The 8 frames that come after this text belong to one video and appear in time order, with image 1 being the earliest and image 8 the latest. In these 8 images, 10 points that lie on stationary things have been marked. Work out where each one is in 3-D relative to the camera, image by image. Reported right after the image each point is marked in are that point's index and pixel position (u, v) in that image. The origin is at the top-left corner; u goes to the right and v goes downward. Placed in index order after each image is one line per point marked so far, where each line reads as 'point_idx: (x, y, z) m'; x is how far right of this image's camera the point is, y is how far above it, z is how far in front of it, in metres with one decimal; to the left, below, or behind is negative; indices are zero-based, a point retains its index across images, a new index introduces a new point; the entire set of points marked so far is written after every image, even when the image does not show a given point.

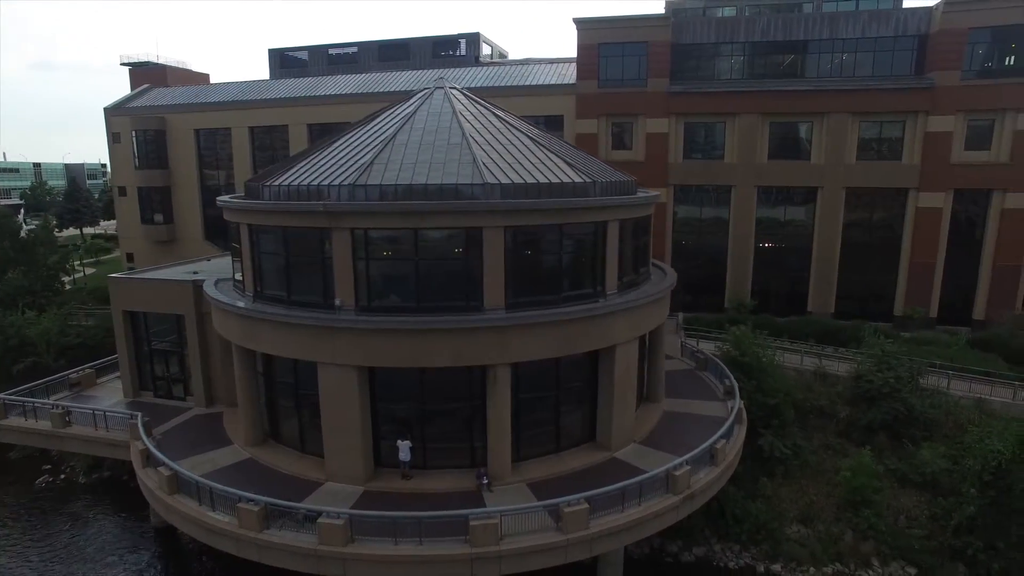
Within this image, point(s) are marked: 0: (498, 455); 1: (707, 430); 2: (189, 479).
0: (-0.3, -4.6, +16.3) m
1: (+6.6, -4.9, +20.0) m
2: (-8.2, -4.9, +15.0) m
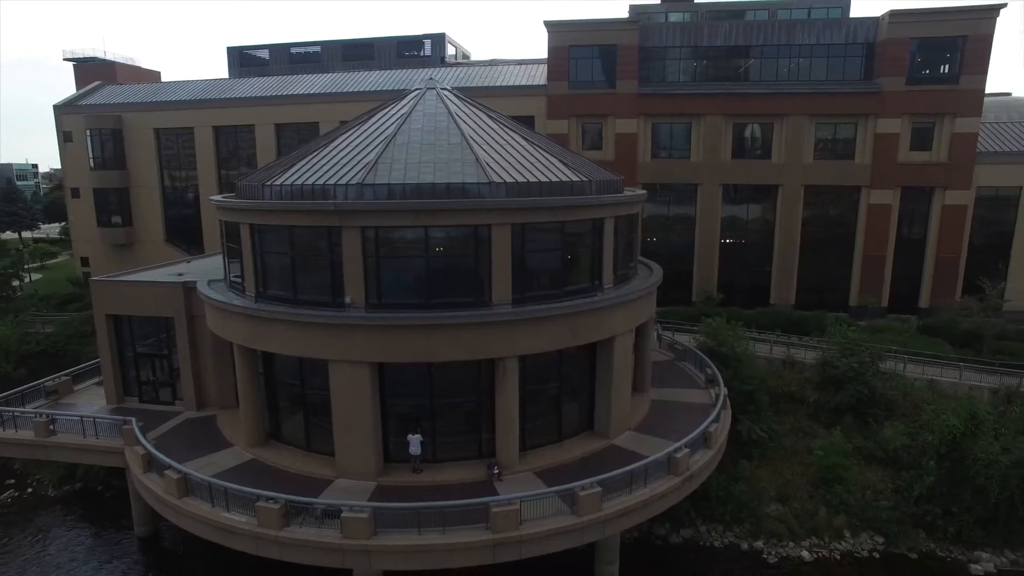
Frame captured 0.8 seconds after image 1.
0: (-0.1, -4.5, +16.8) m
1: (+6.6, -4.6, +21.0) m
2: (-7.9, -4.9, +14.9) m
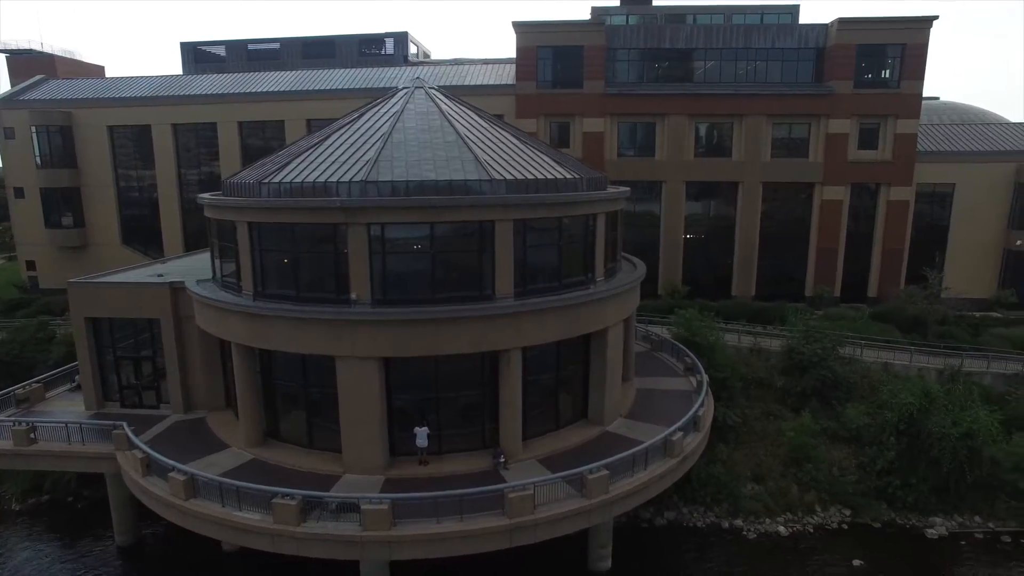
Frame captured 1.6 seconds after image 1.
0: (0.0, -4.3, +17.2) m
1: (+6.3, -4.3, +22.0) m
2: (-7.6, -4.8, +14.8) m
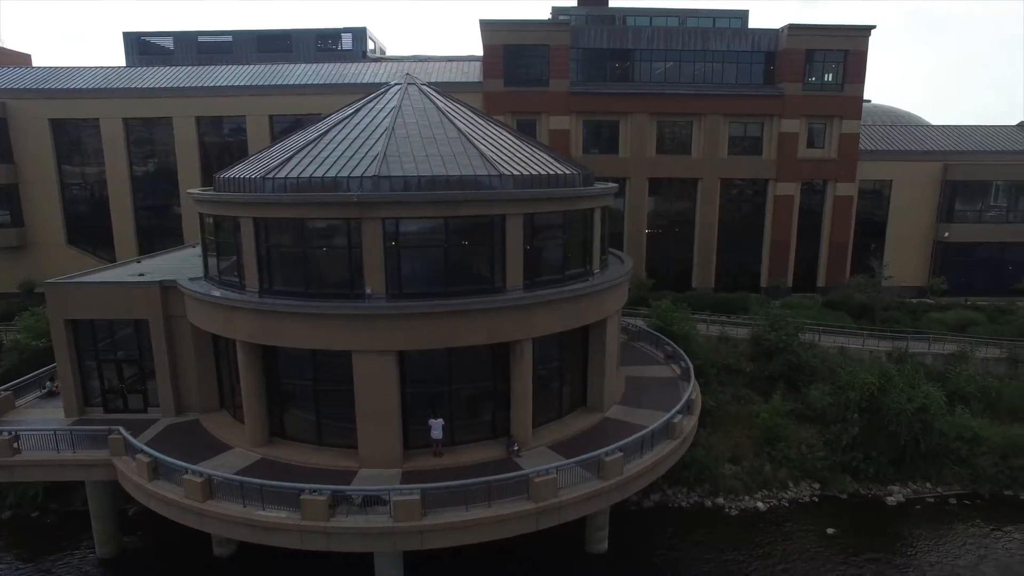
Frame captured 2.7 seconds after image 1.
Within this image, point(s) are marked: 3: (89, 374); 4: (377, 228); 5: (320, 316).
0: (+0.3, -4.1, +17.7) m
1: (+6.1, -4.0, +23.1) m
2: (-7.0, -4.8, +14.5) m
3: (-14.2, -2.9, +19.8) m
4: (-3.6, +1.6, +15.9) m
5: (-5.2, -0.8, +16.1) m
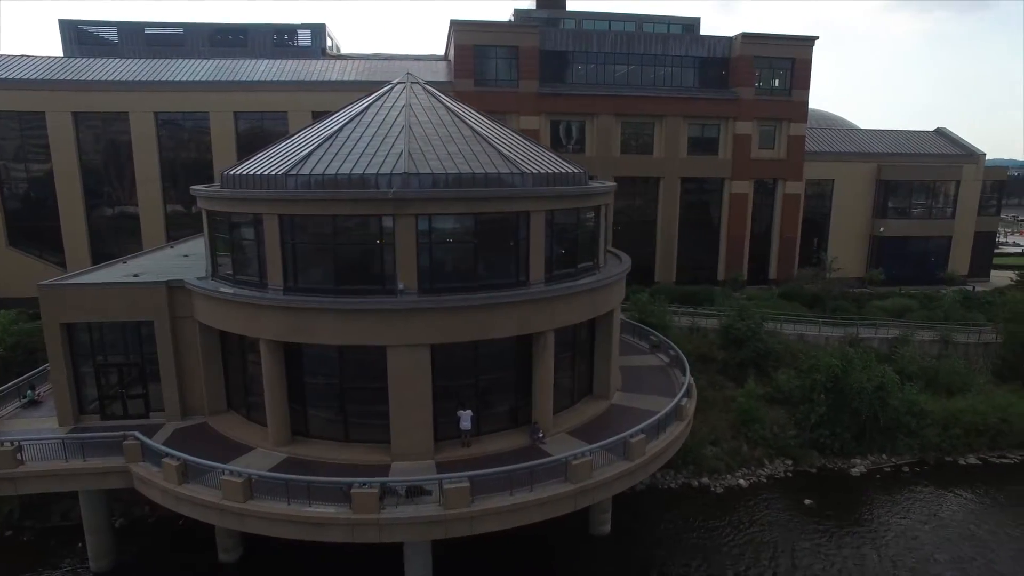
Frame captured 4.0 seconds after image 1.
0: (+1.0, -3.9, +18.4) m
1: (+6.2, -3.7, +24.3) m
2: (-5.9, -4.7, +14.4) m
3: (-13.7, -2.9, +18.9) m
4: (-2.8, +1.7, +16.1) m
5: (-4.4, -0.7, +16.2) m
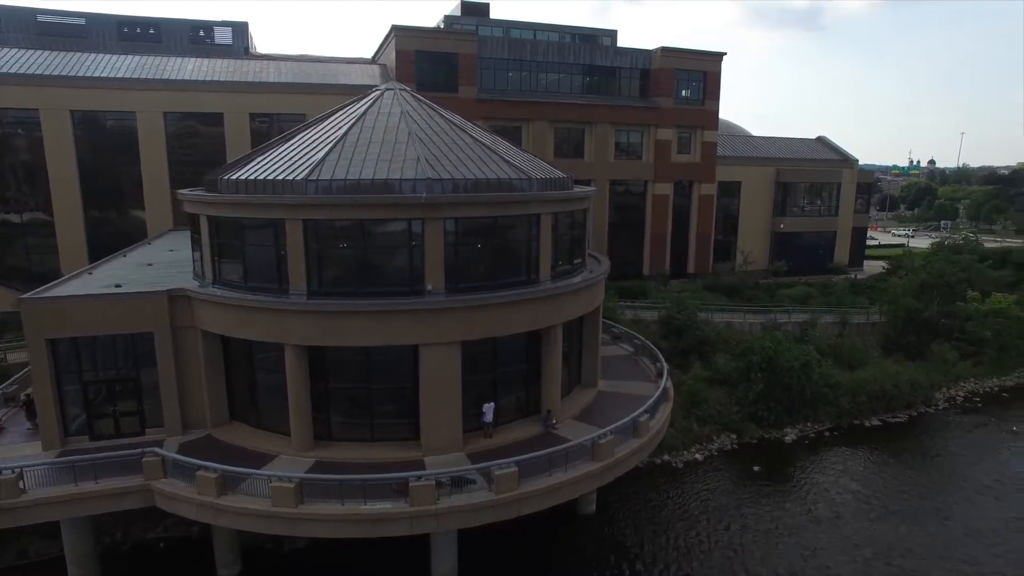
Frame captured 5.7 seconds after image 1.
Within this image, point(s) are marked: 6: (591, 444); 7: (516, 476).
0: (+1.4, -3.8, +19.7) m
1: (+5.4, -3.4, +26.5) m
2: (-4.7, -4.8, +14.6) m
3: (-13.2, -3.3, +17.7) m
4: (-2.1, +1.7, +16.8) m
5: (-3.6, -0.7, +16.6) m
6: (+2.3, -4.5, +17.0) m
7: (+0.1, -4.9, +15.4) m
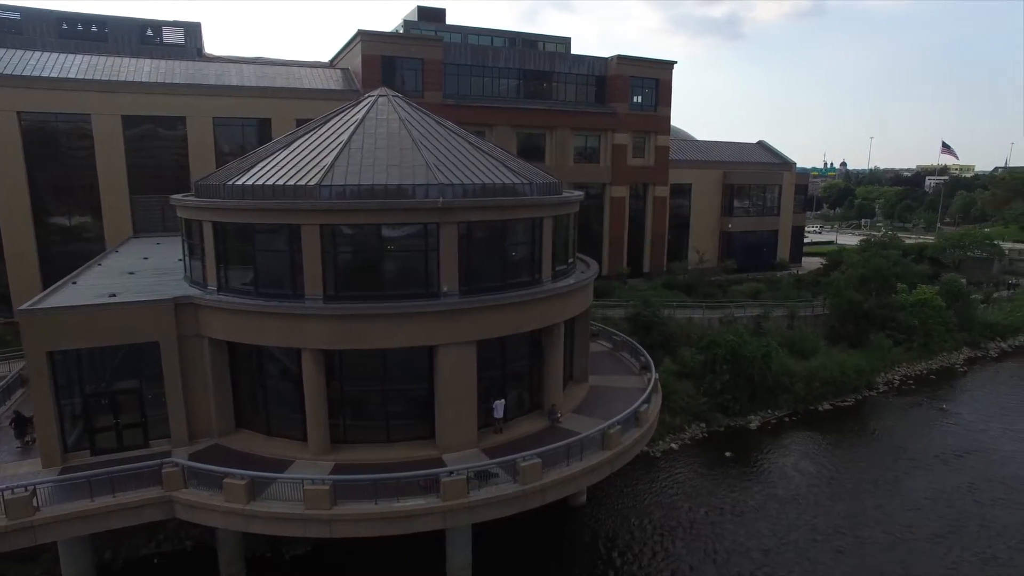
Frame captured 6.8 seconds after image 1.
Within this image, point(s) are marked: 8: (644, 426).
0: (+1.6, -3.7, +20.6) m
1: (+4.9, -3.4, +27.7) m
2: (-3.9, -4.9, +14.9) m
3: (-12.8, -3.6, +17.1) m
4: (-1.8, +1.7, +17.4) m
5: (-3.2, -0.8, +17.0) m
6: (+2.7, -4.5, +18.0) m
7: (+0.7, -4.9, +16.1) m
8: (+4.4, -4.7, +19.8) m
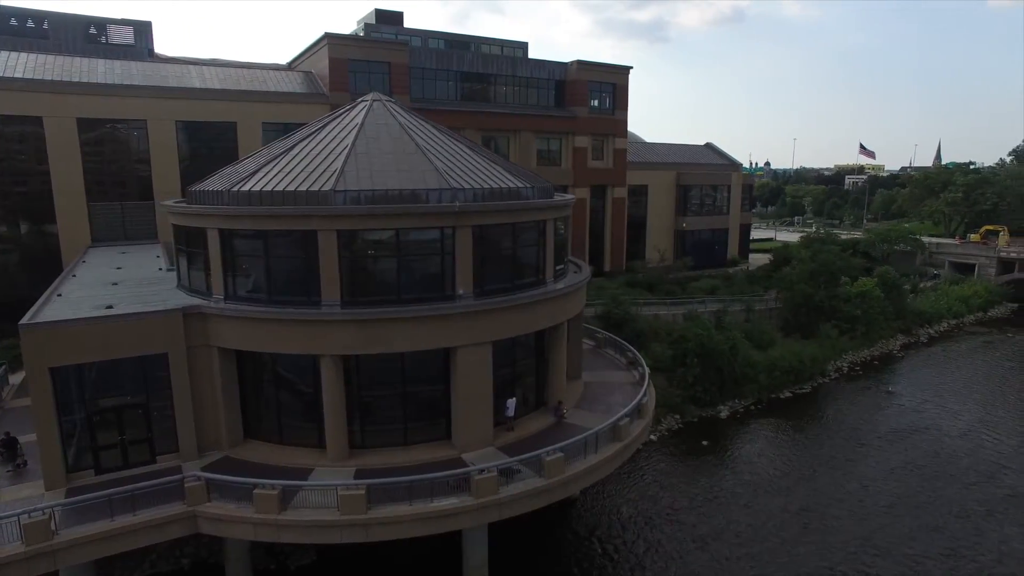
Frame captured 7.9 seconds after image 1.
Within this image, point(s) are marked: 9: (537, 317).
0: (+1.8, -3.7, +21.3) m
1: (+4.3, -3.3, +28.7) m
2: (-3.1, -5.0, +15.0) m
3: (-12.1, -4.0, +16.3) m
4: (-1.4, +1.6, +17.7) m
5: (-2.7, -0.9, +17.2) m
6: (+3.2, -4.4, +18.8) m
7: (+1.4, -4.9, +16.7) m
8: (+4.7, -4.6, +20.8) m
9: (+0.7, -1.0, +19.6) m
